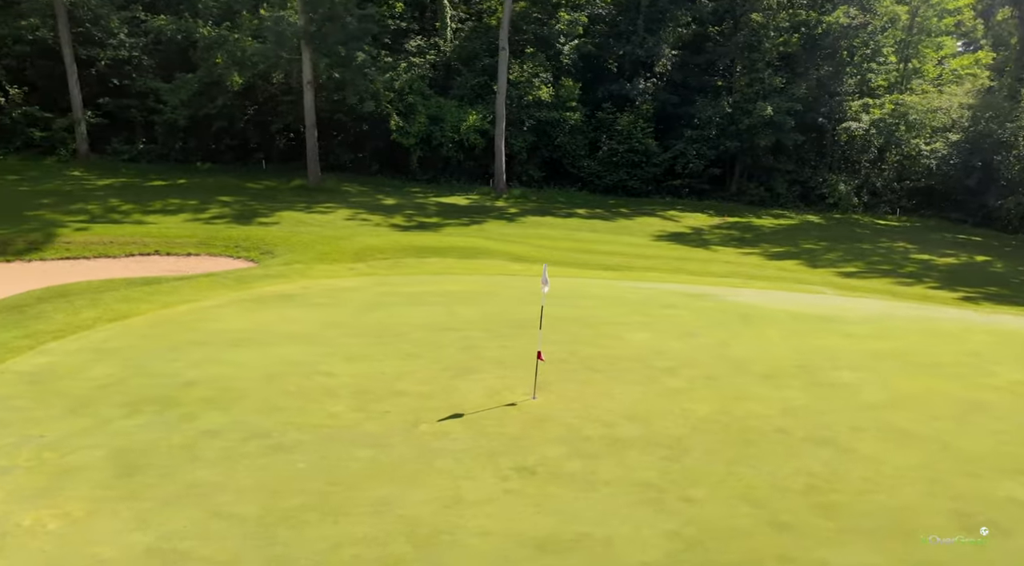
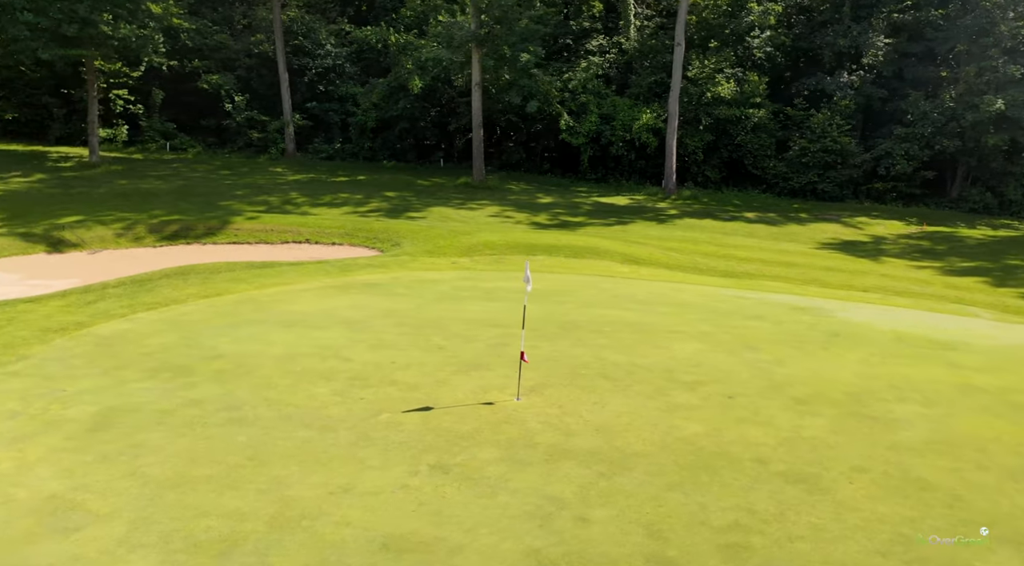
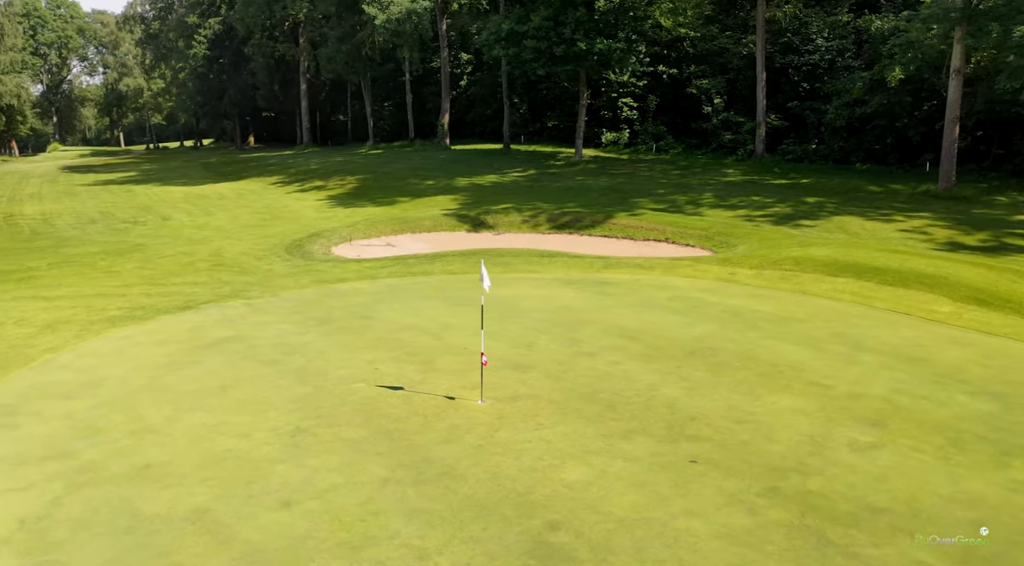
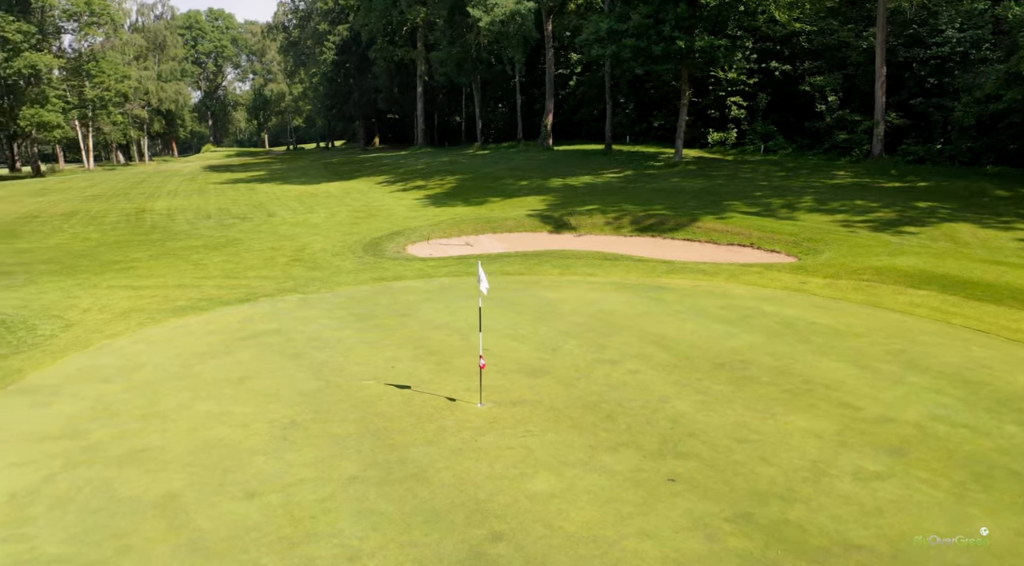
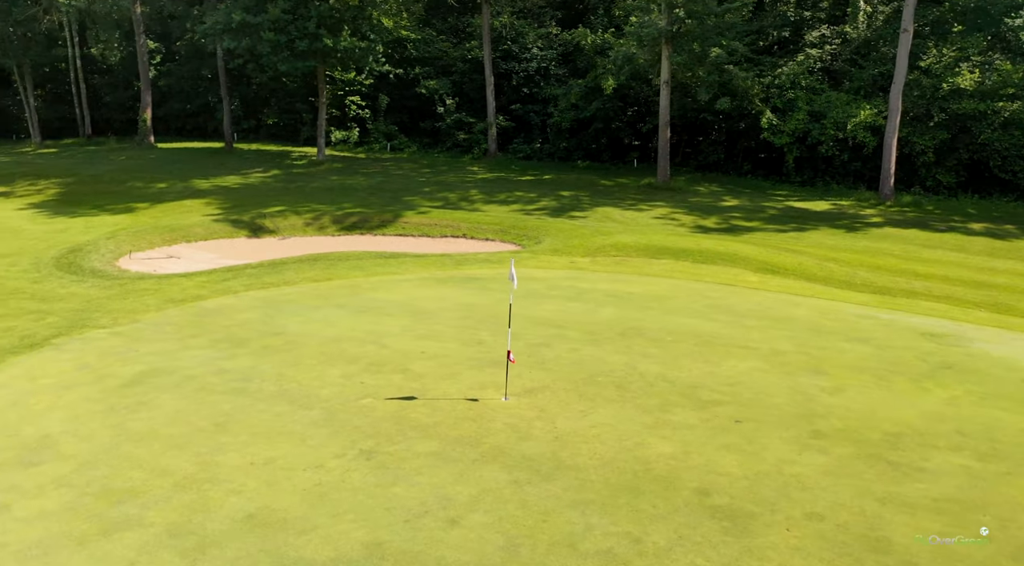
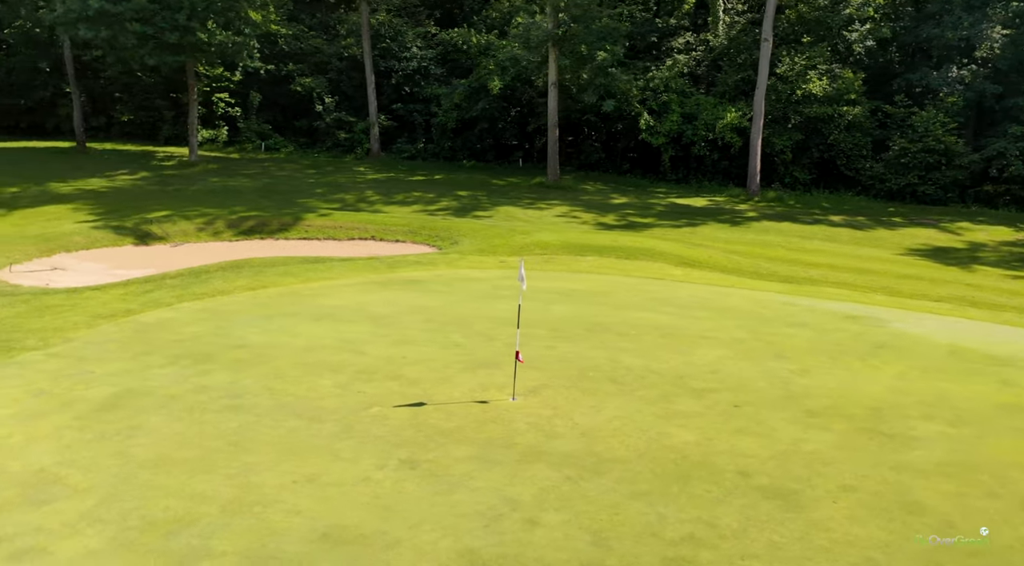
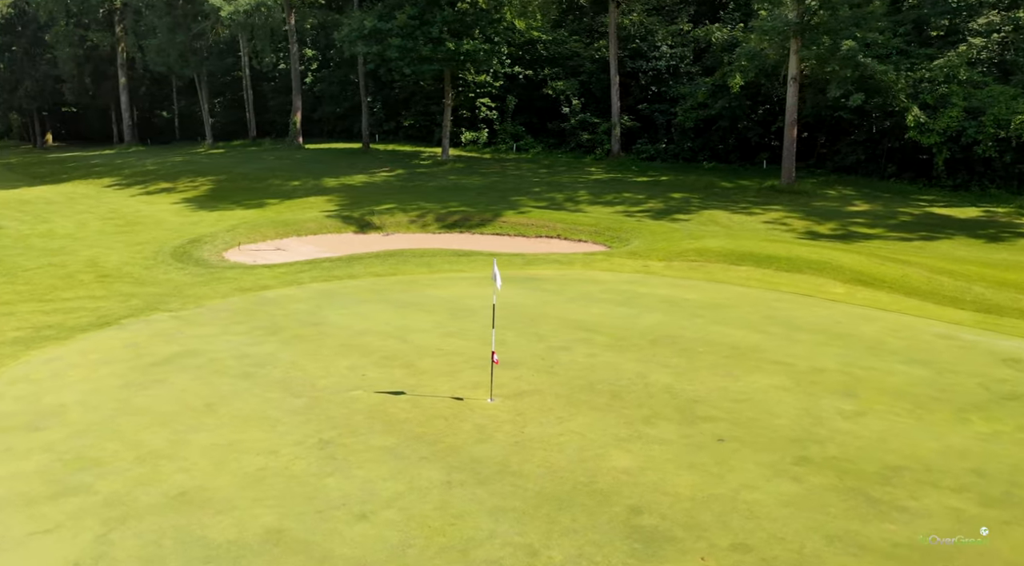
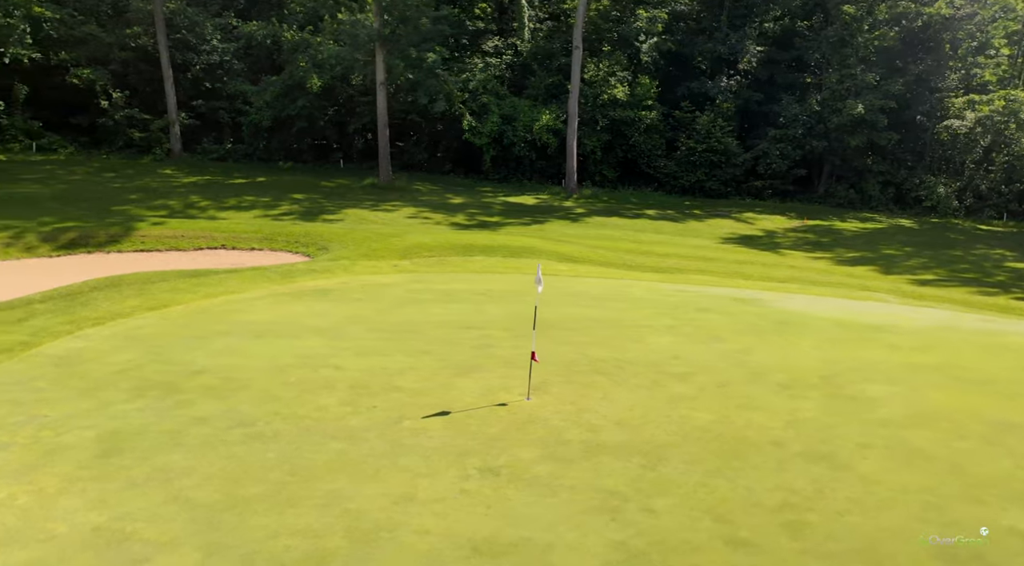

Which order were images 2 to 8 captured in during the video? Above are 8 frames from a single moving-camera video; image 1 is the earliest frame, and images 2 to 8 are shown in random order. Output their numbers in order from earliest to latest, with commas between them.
8, 2, 6, 5, 7, 3, 4
